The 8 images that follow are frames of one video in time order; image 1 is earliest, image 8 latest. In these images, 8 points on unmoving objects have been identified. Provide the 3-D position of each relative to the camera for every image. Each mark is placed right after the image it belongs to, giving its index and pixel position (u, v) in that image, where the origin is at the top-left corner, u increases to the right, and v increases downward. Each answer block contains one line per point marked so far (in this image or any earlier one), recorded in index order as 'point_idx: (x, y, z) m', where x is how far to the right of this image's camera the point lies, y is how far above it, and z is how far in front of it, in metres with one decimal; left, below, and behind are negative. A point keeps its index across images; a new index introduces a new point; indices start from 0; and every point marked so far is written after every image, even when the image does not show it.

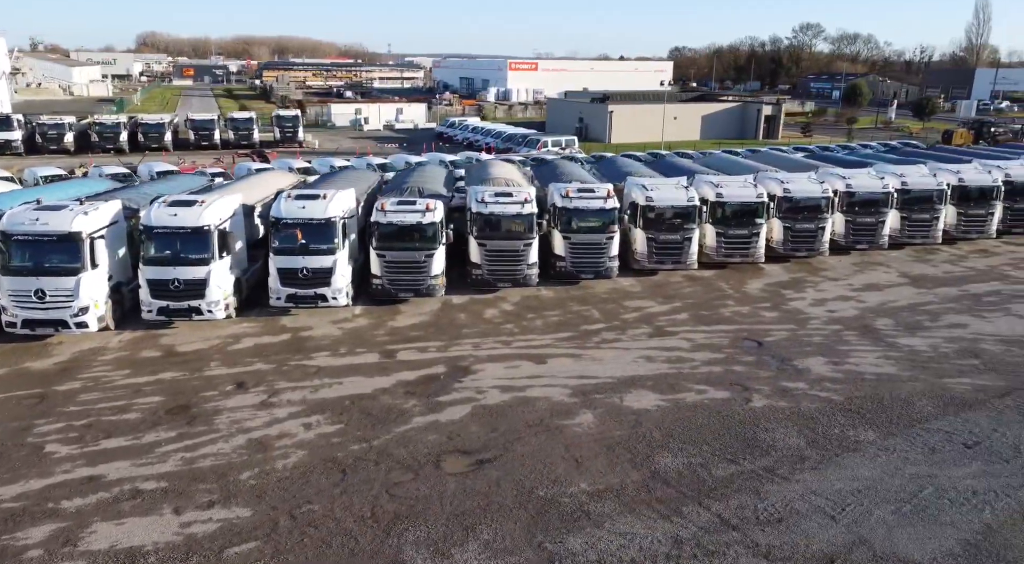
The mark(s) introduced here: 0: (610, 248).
0: (+2.2, +0.8, +17.1) m
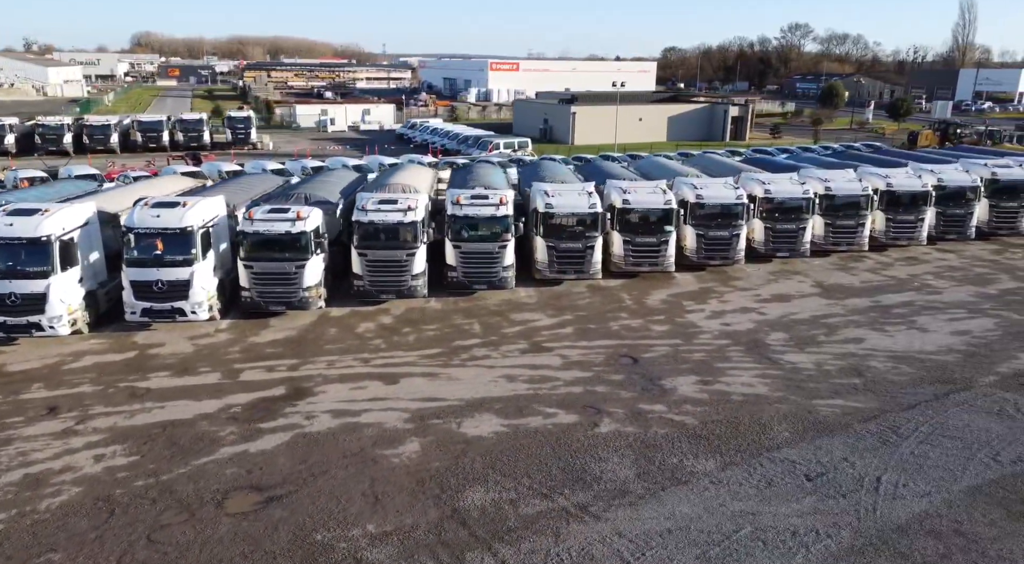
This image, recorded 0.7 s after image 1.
0: (-0.2, +0.5, +16.4) m
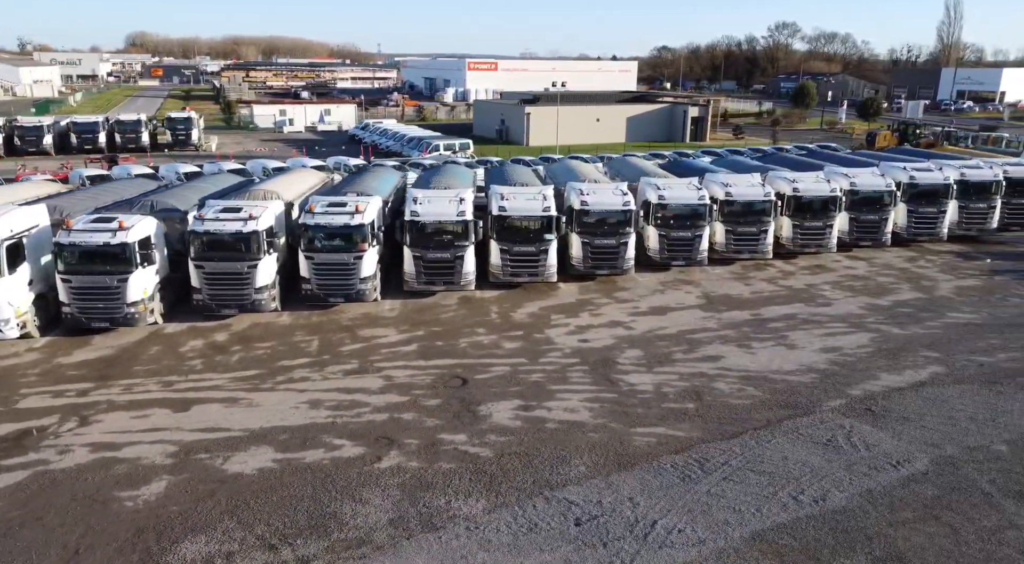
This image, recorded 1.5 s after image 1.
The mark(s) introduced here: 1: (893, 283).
0: (-3.1, +0.3, +15.4) m
1: (+9.5, 0.0, +19.0) m
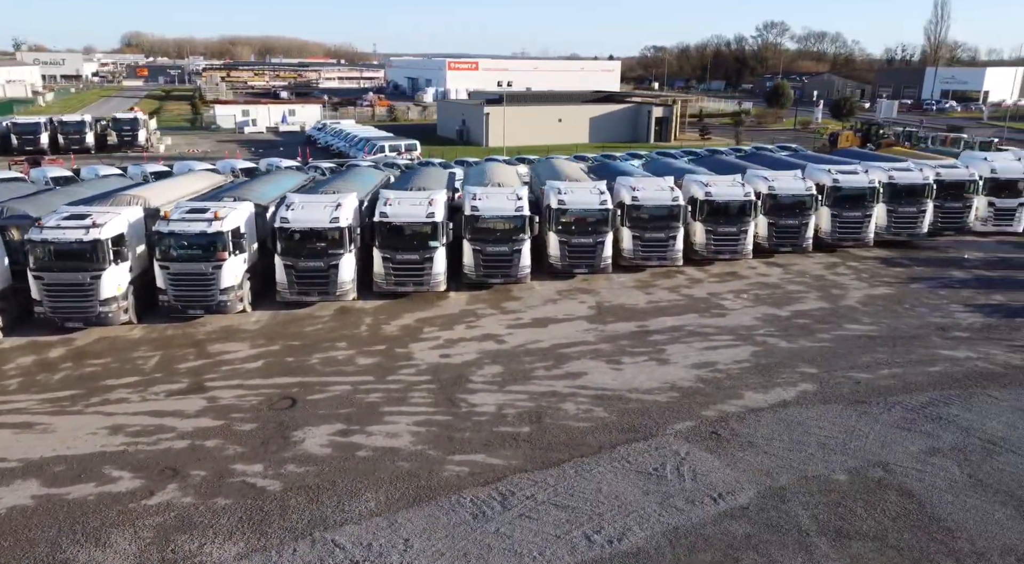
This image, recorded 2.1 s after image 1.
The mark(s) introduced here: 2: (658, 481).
0: (-5.6, +0.1, +14.6) m
1: (+6.9, -0.2, +18.2) m
2: (+1.8, -2.4, +9.3) m
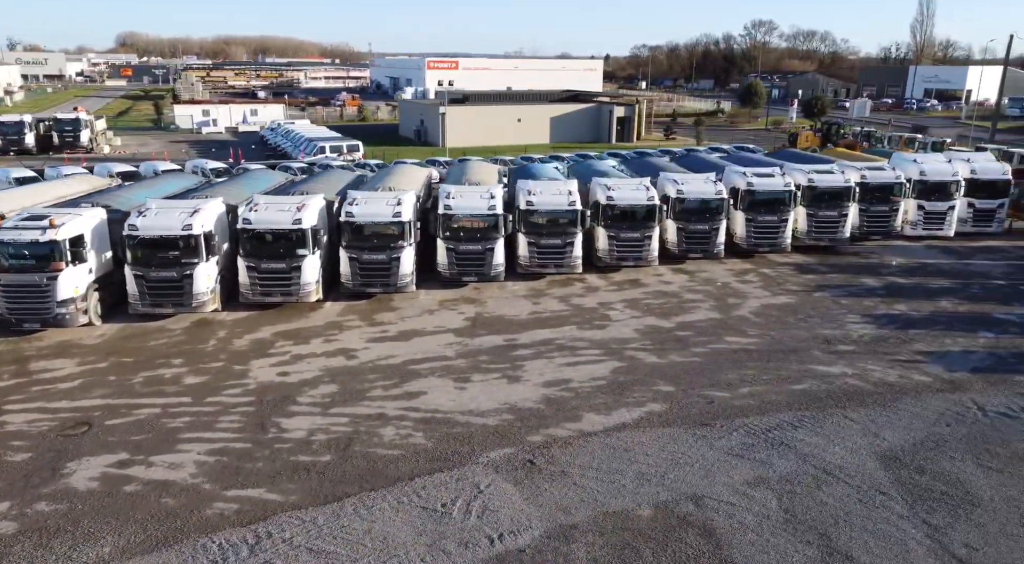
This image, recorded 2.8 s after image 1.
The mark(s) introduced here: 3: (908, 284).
0: (-8.3, -0.2, +13.8) m
1: (+4.2, -0.4, +17.4) m
2: (-0.8, -2.7, +8.5) m
3: (+9.9, -0.1, +19.1) m
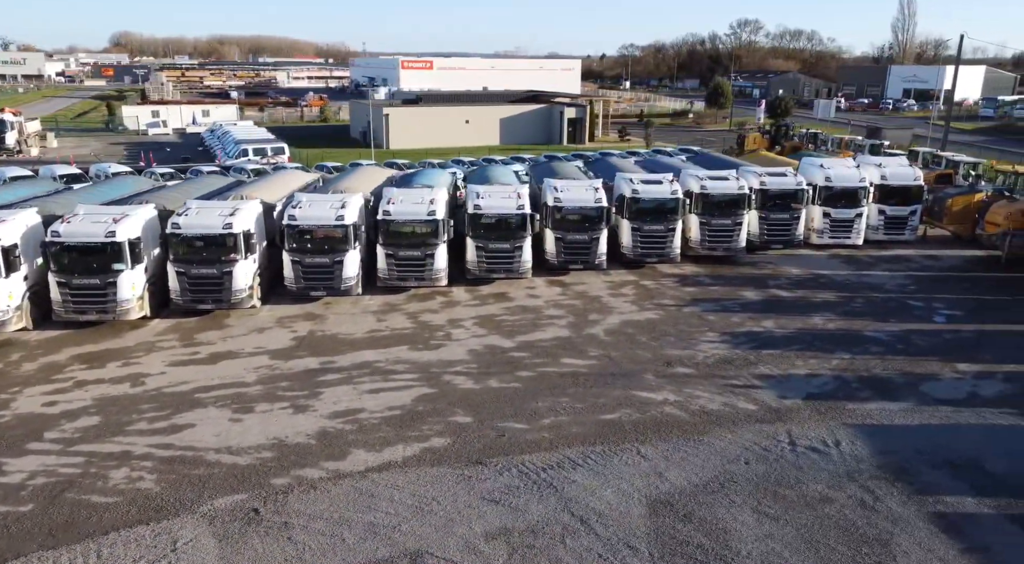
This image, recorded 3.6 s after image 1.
0: (-11.5, -0.5, +12.7) m
1: (+1.0, -0.8, +16.4) m
2: (-4.0, -3.0, +7.5) m
3: (+6.6, -0.4, +18.2) m
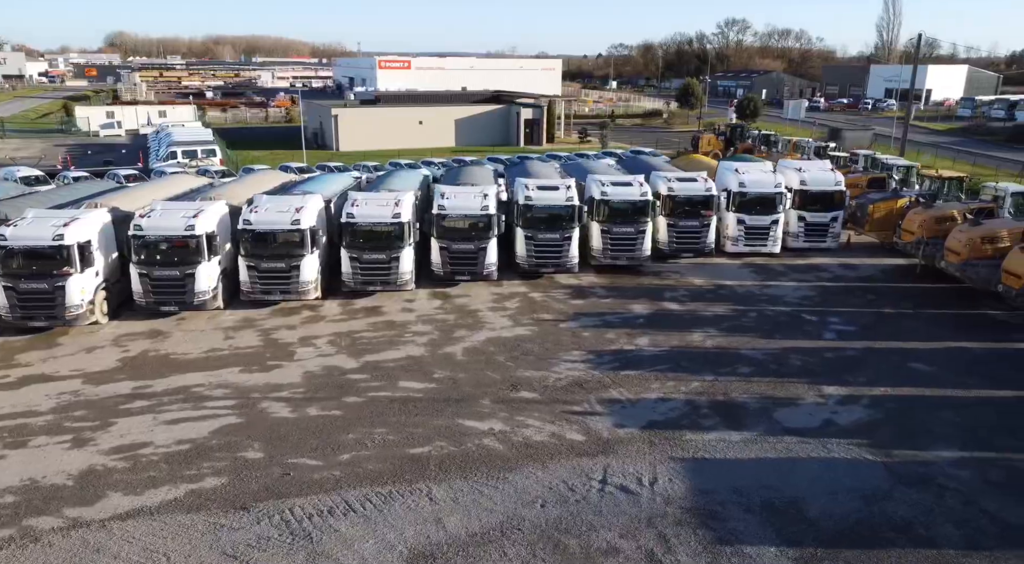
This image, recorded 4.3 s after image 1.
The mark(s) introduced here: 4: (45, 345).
0: (-14.3, -0.8, +11.6) m
1: (-1.9, -1.1, +15.4) m
2: (-6.8, -3.3, +6.5) m
3: (+3.8, -0.7, +17.3) m
4: (-8.8, -1.2, +14.3) m
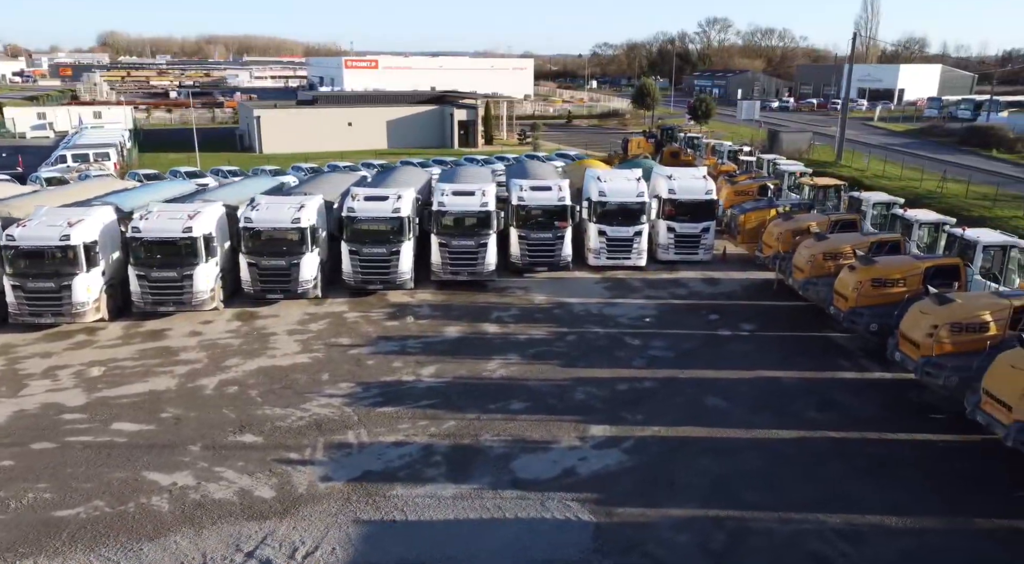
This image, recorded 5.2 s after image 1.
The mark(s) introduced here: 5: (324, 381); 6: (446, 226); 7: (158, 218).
0: (-18.4, -1.3, +10.1) m
1: (-6.0, -1.5, +14.0) m
2: (-10.8, -3.7, +5.0) m
3: (-0.3, -1.1, +15.9) m
4: (-12.9, -1.6, +12.8) m
5: (-3.3, -1.7, +13.3) m
6: (-1.6, +1.4, +18.7) m
7: (-7.5, +1.3, +16.1) m
